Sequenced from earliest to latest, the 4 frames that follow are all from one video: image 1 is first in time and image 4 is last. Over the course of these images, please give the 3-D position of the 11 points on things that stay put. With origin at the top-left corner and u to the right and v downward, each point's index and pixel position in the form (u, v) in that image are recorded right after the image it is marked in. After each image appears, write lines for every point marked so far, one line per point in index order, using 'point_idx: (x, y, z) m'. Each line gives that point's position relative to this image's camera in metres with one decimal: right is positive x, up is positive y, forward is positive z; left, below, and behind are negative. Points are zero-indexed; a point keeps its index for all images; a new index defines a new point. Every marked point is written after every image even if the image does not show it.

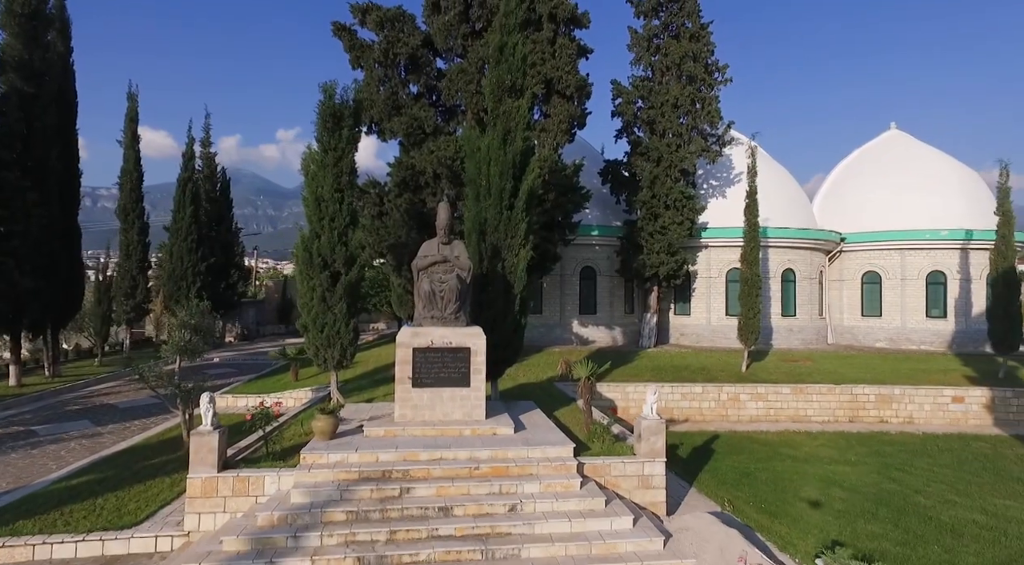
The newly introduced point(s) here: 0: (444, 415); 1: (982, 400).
0: (-1.1, -2.1, +9.8) m
1: (+10.7, -2.7, +14.4) m
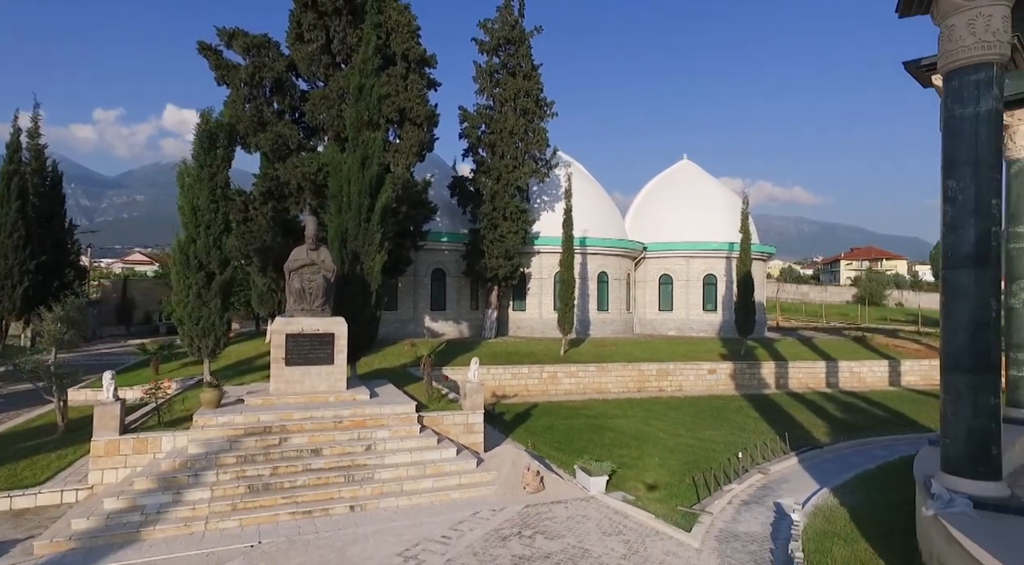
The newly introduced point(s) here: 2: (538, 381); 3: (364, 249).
0: (-3.9, -2.0, +12.3) m
1: (+6.6, -2.7, +19.3) m
2: (+0.7, -2.9, +18.3) m
3: (-3.5, +0.8, +14.9) m
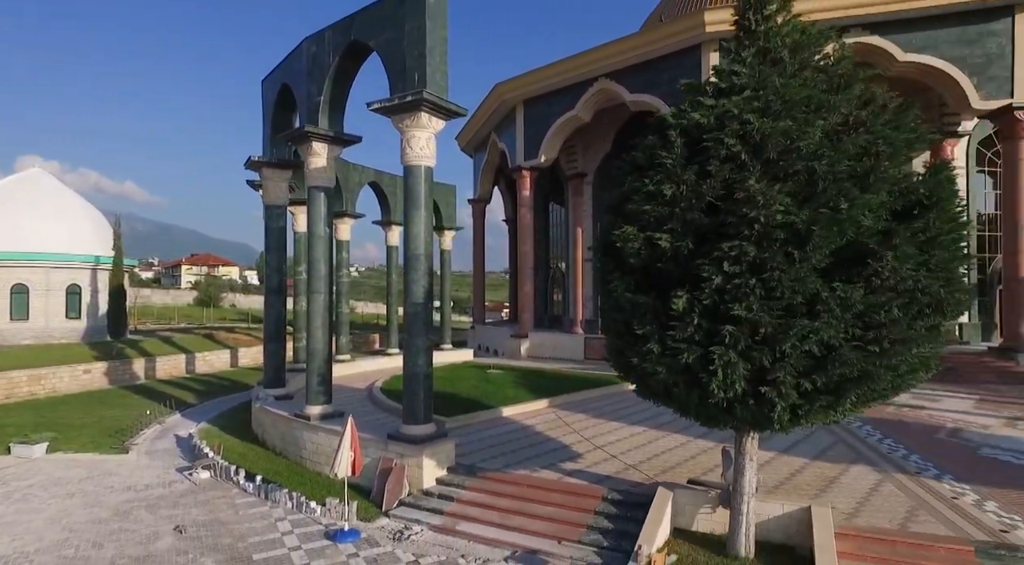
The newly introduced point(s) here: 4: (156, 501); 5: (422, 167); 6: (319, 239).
0: (-15.0, -2.4, +10.3) m
1: (-14.8, -3.1, +22.9) m
2: (-17.3, -3.3, +17.5) m
3: (-16.9, +0.4, +12.1) m
4: (-5.2, -3.2, +9.2) m
5: (-1.2, +1.5, +8.4) m
6: (-3.3, +0.8, +10.9) m
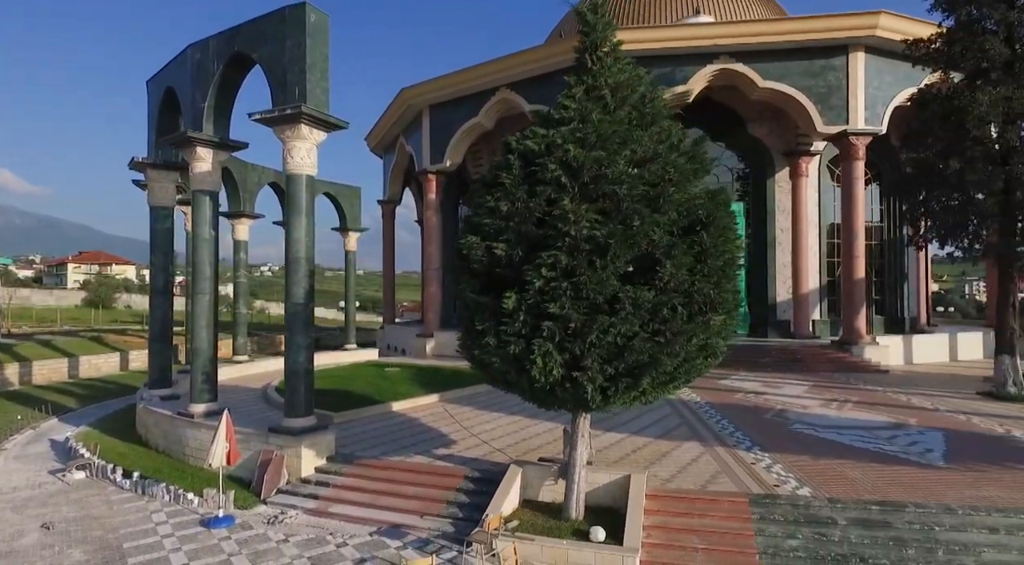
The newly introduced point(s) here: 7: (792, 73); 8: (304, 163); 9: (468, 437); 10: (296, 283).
0: (-16.8, -2.4, +8.9) m
1: (-18.3, -3.1, +21.5) m
2: (-20.1, -3.2, +15.8) m
3: (-19.0, +0.4, +10.5) m
4: (-7.0, -3.2, +9.1) m
5: (-2.9, +1.5, +8.9) m
6: (-5.4, +0.7, +11.0) m
7: (+7.1, +5.3, +16.1) m
8: (-2.9, +1.7, +8.9) m
9: (-0.7, -2.4, +9.7) m
10: (-3.1, 0.0, +9.0) m
